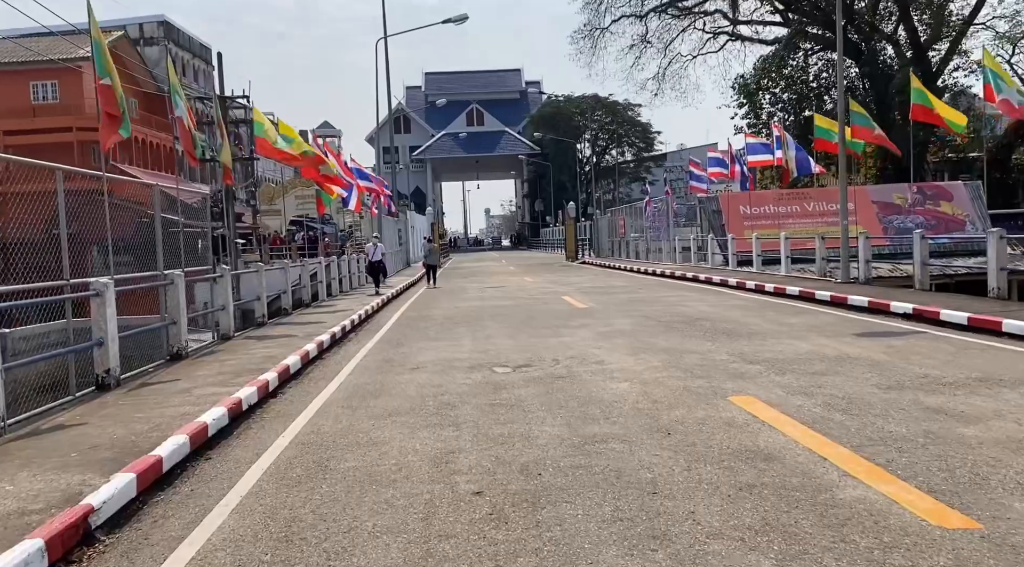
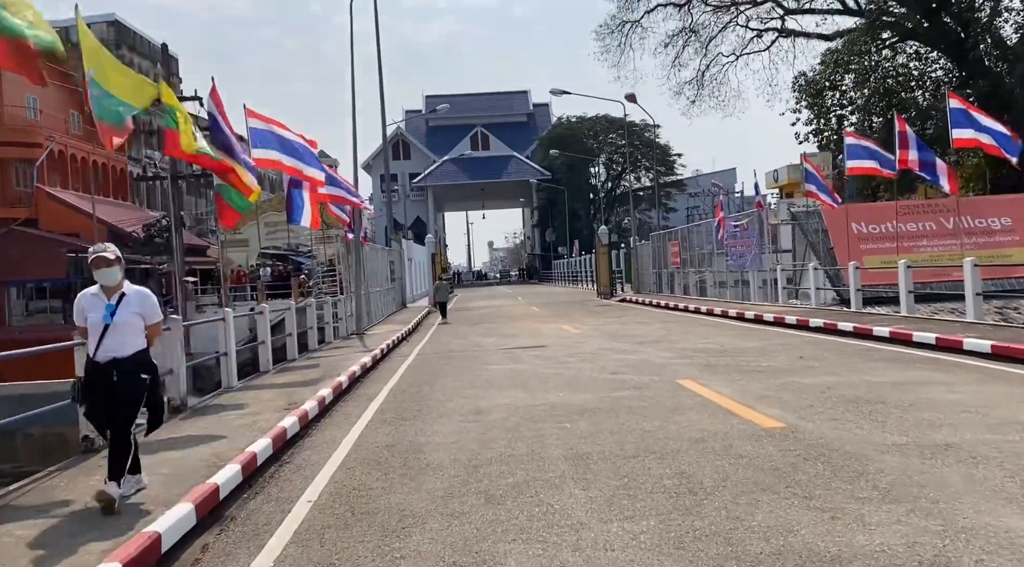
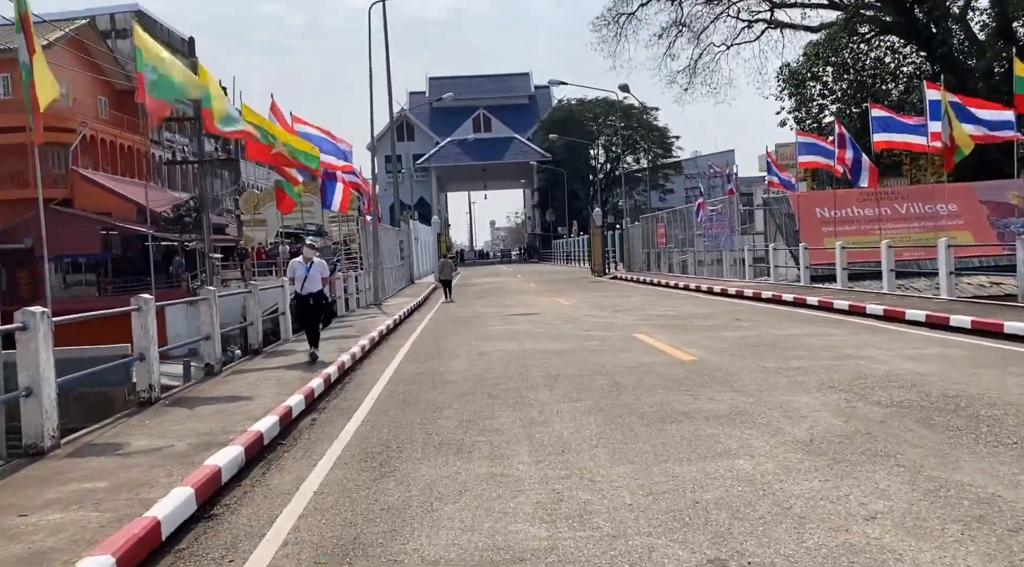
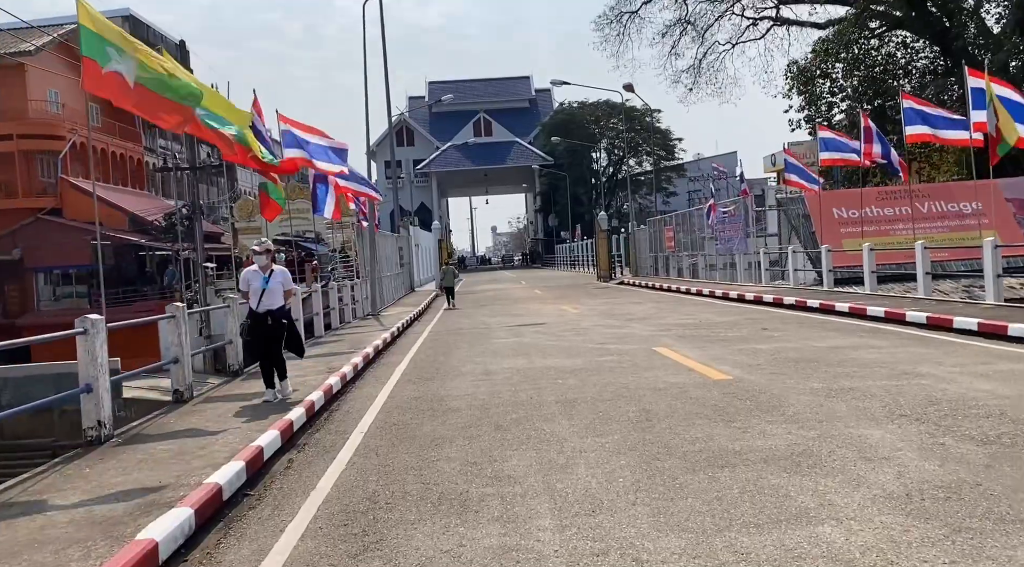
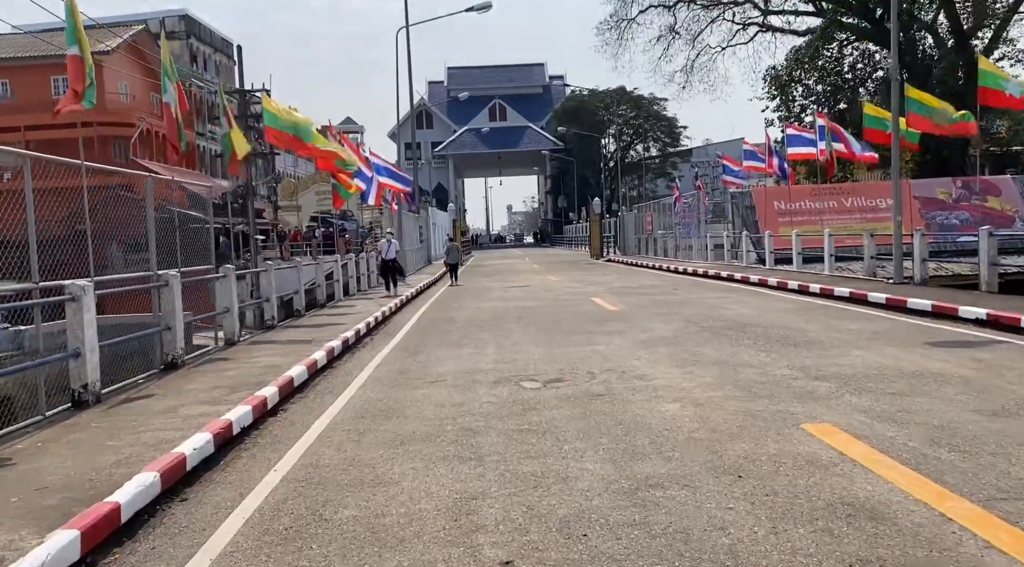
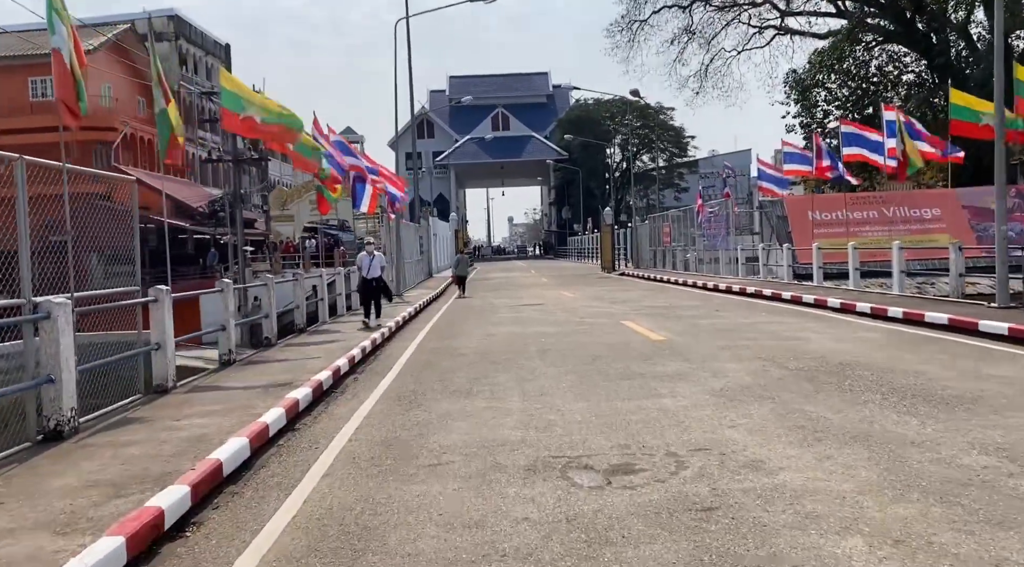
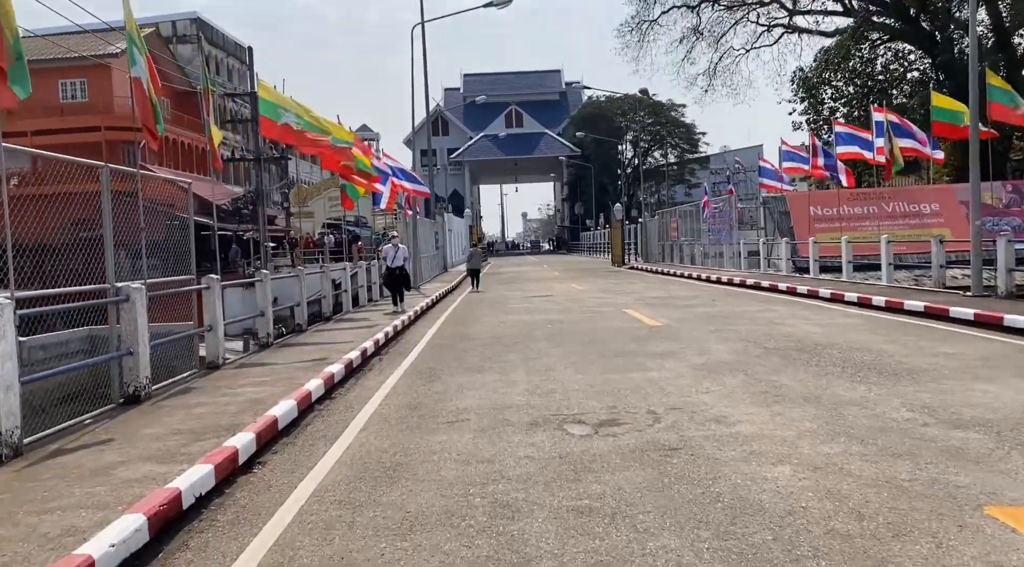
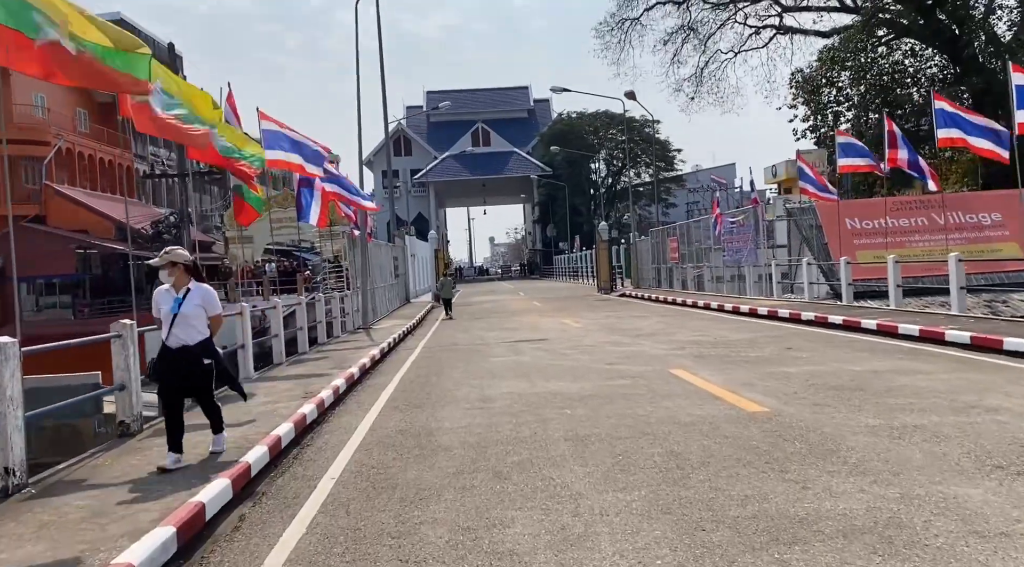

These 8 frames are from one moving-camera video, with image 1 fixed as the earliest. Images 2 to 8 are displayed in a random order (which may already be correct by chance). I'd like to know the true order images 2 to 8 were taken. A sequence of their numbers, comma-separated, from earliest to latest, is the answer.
5, 7, 6, 3, 4, 8, 2
